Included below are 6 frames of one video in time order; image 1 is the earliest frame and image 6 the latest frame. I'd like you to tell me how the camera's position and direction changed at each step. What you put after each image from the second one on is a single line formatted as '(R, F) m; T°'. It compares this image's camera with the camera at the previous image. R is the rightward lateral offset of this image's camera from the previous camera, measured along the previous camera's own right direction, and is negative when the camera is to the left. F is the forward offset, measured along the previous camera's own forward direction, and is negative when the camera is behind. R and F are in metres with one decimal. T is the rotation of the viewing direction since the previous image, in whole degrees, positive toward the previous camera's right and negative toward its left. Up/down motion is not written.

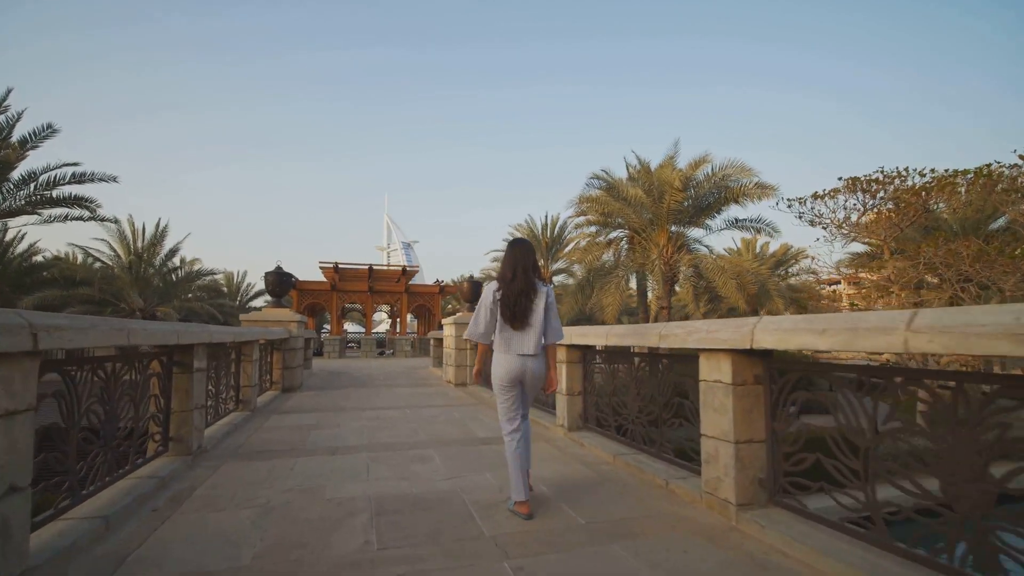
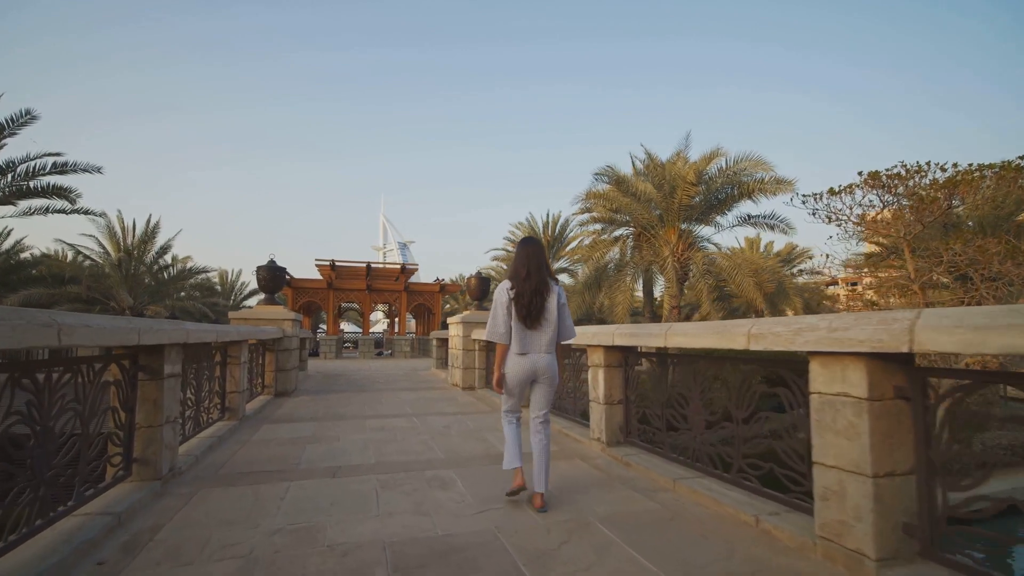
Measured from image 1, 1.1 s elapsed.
(-0.3, +0.8) m; 0°
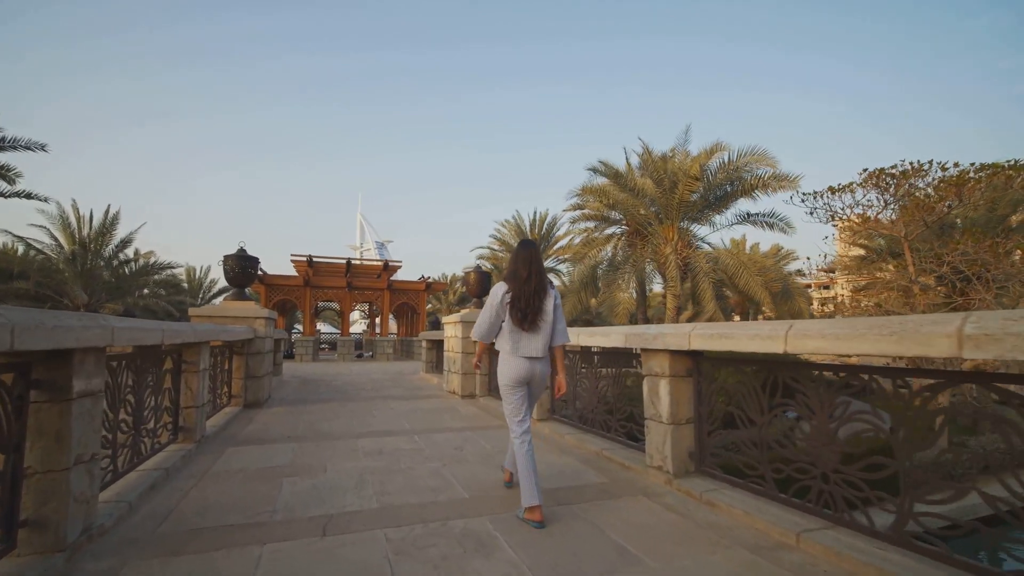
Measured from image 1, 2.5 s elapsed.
(-0.5, +1.2) m; +2°
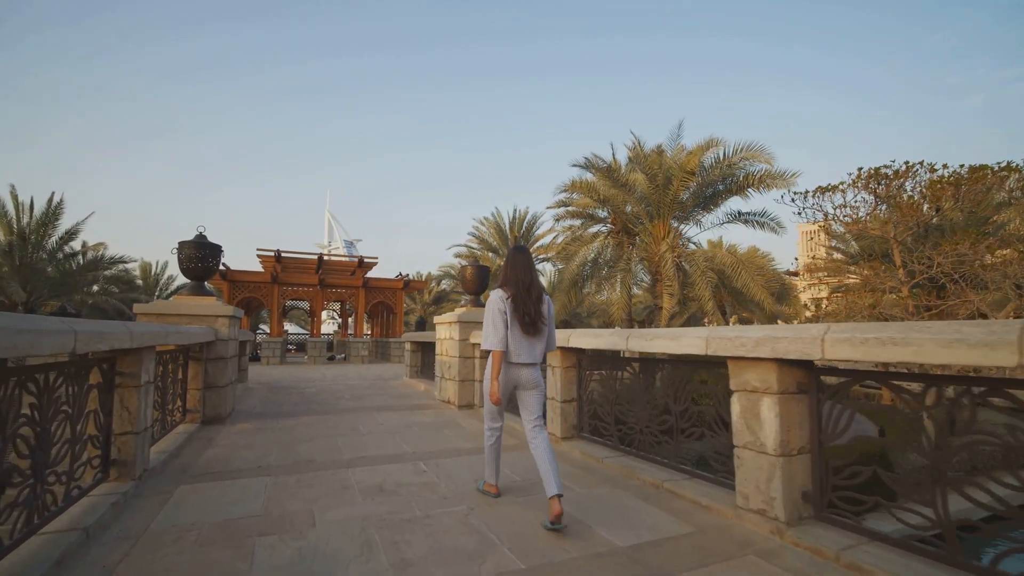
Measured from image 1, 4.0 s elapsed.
(-0.5, +1.1) m; +3°
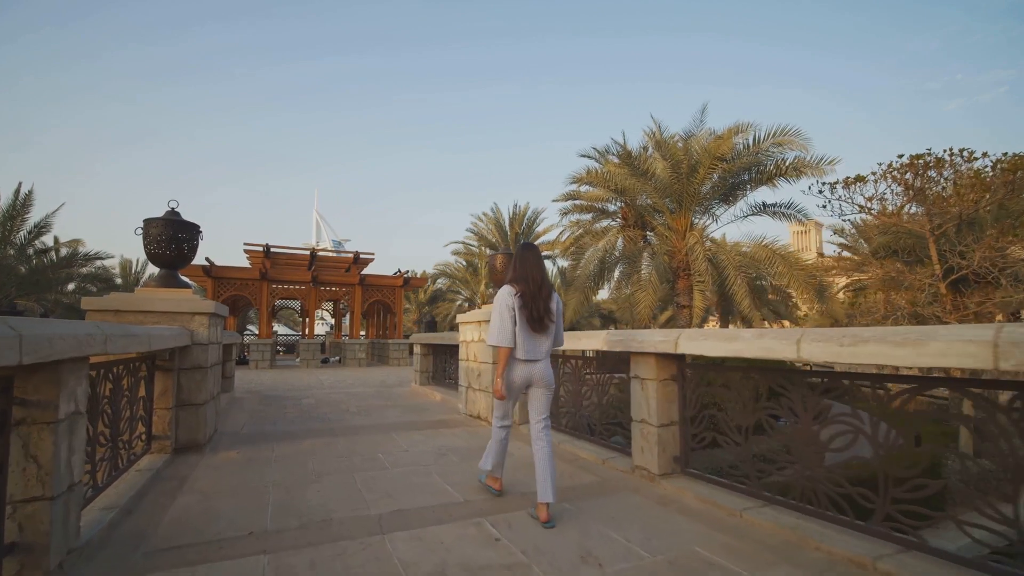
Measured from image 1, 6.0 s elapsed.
(-0.7, +1.4) m; +1°
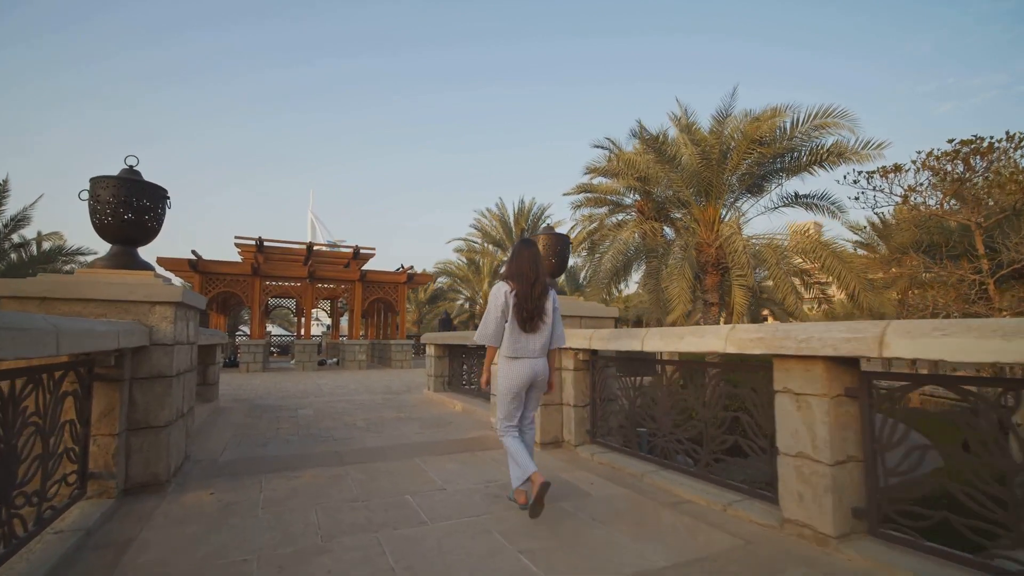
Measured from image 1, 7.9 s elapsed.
(-0.5, +1.3) m; 0°
